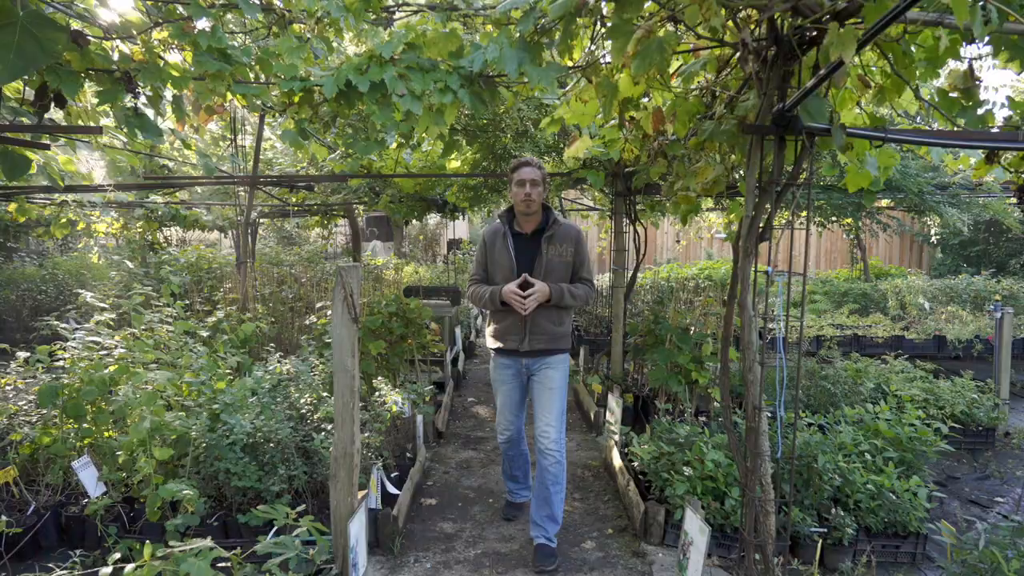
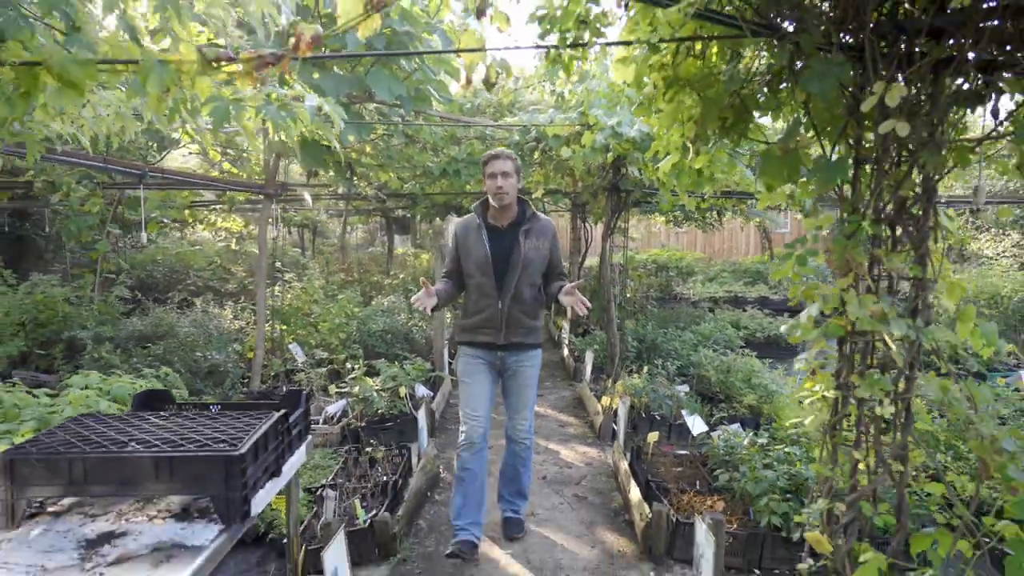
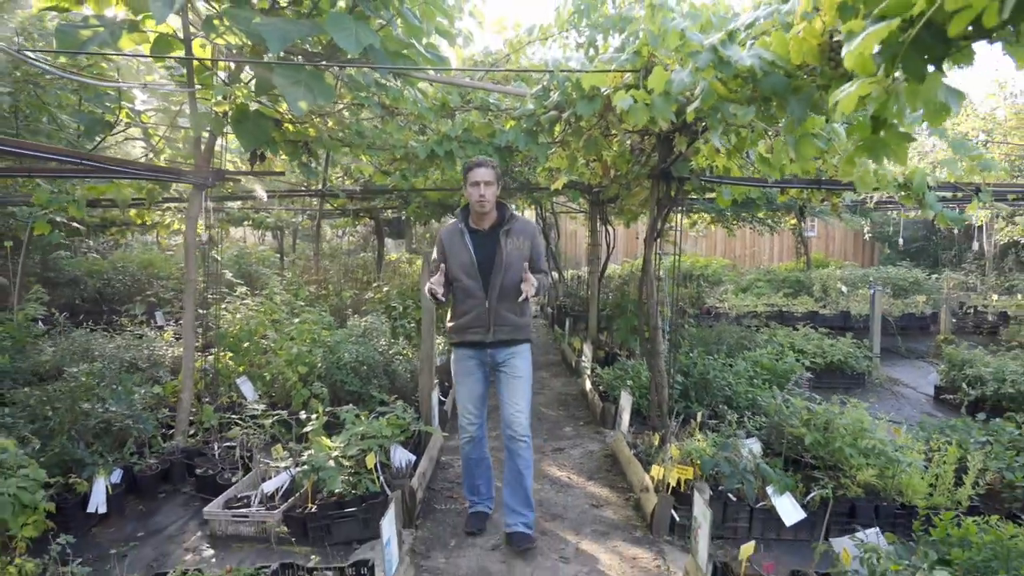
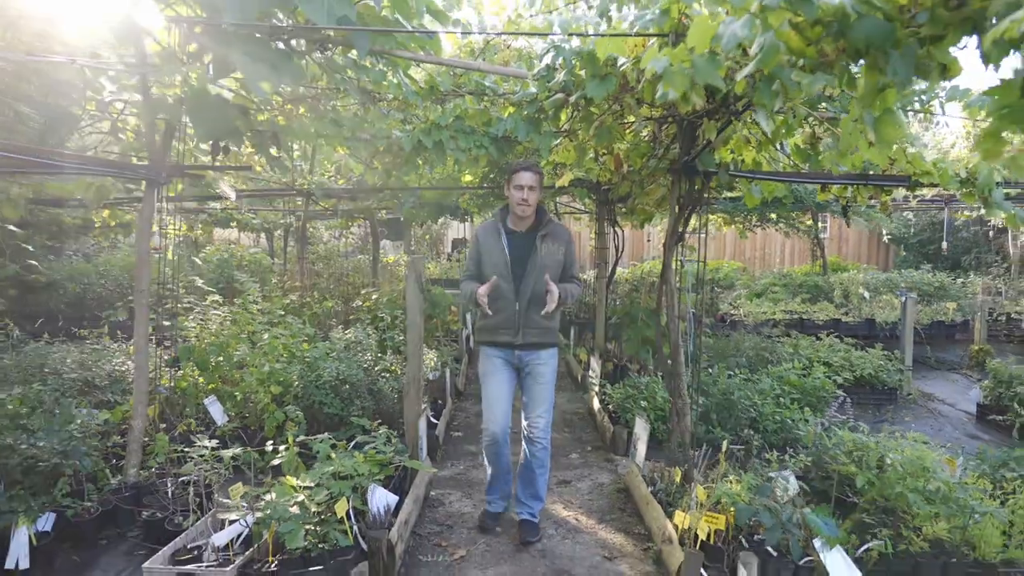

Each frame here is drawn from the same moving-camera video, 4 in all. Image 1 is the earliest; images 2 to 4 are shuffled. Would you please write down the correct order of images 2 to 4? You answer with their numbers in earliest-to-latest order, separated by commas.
4, 3, 2
